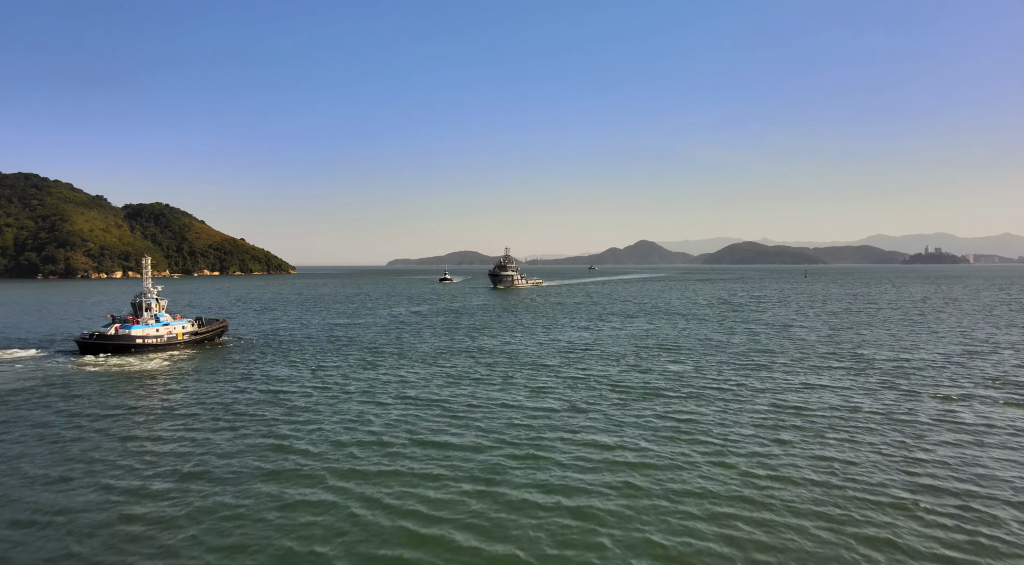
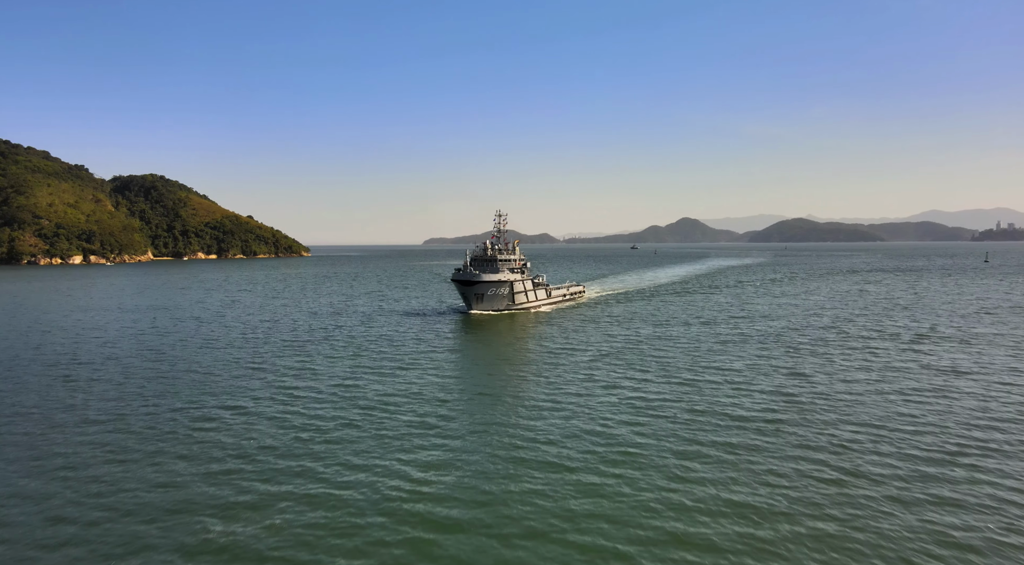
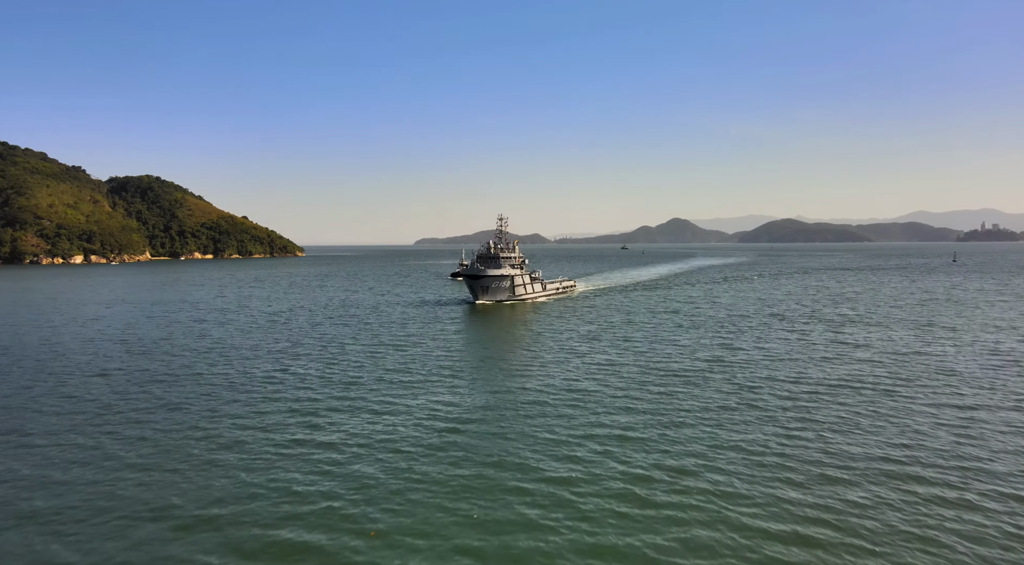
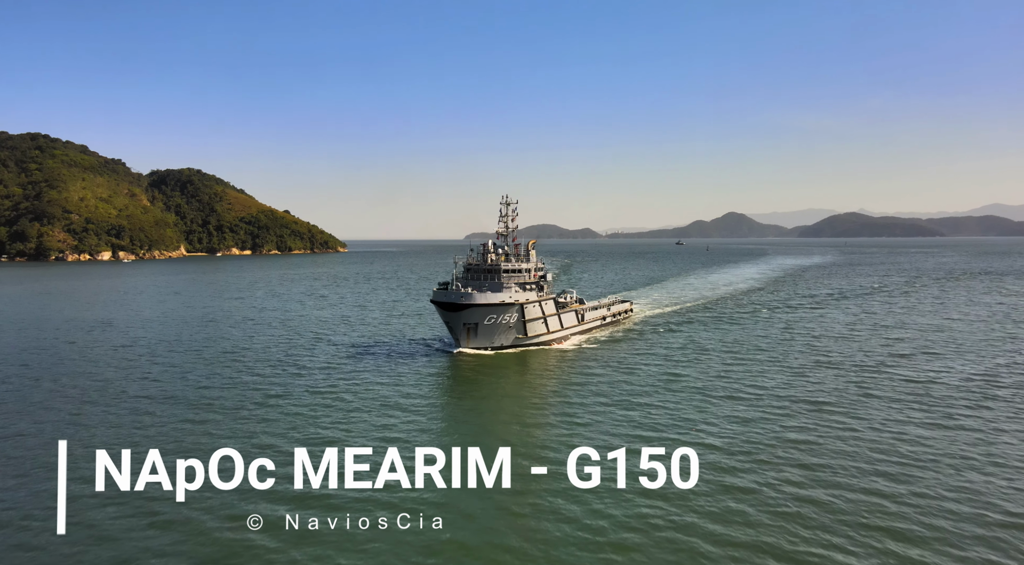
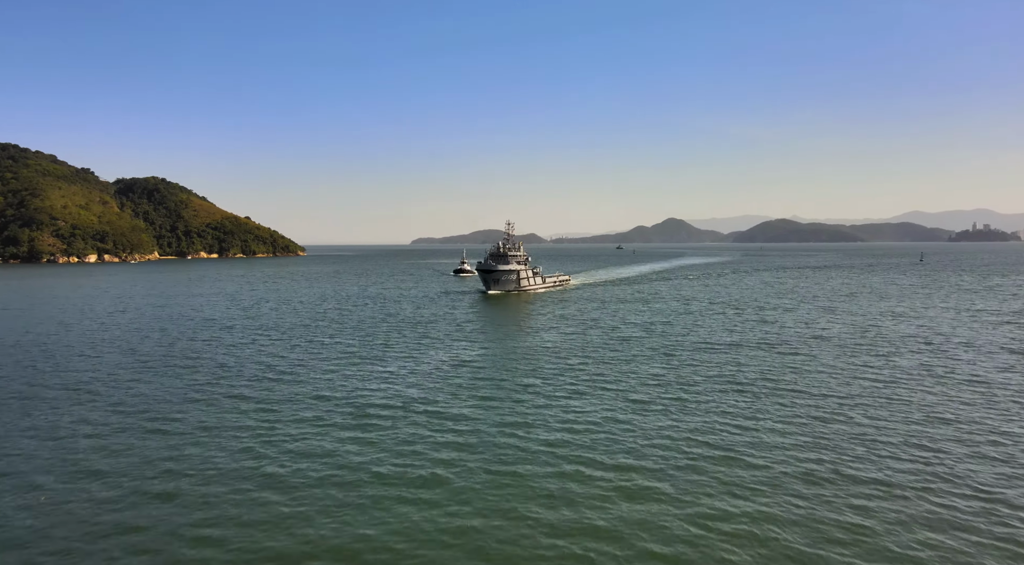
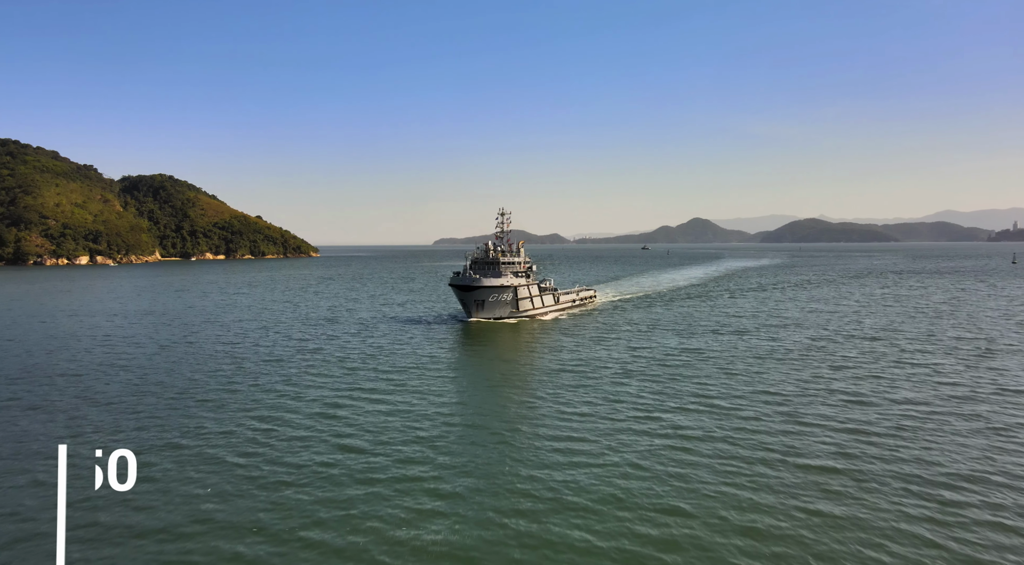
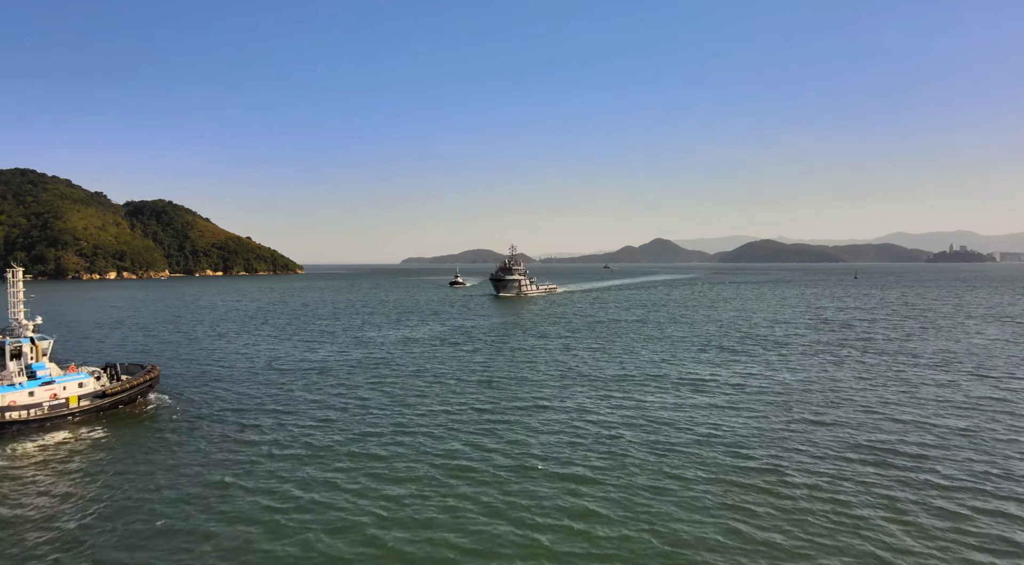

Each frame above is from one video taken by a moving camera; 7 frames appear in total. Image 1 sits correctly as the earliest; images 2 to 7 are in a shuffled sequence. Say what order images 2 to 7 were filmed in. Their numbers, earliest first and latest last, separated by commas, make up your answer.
7, 5, 3, 2, 6, 4
